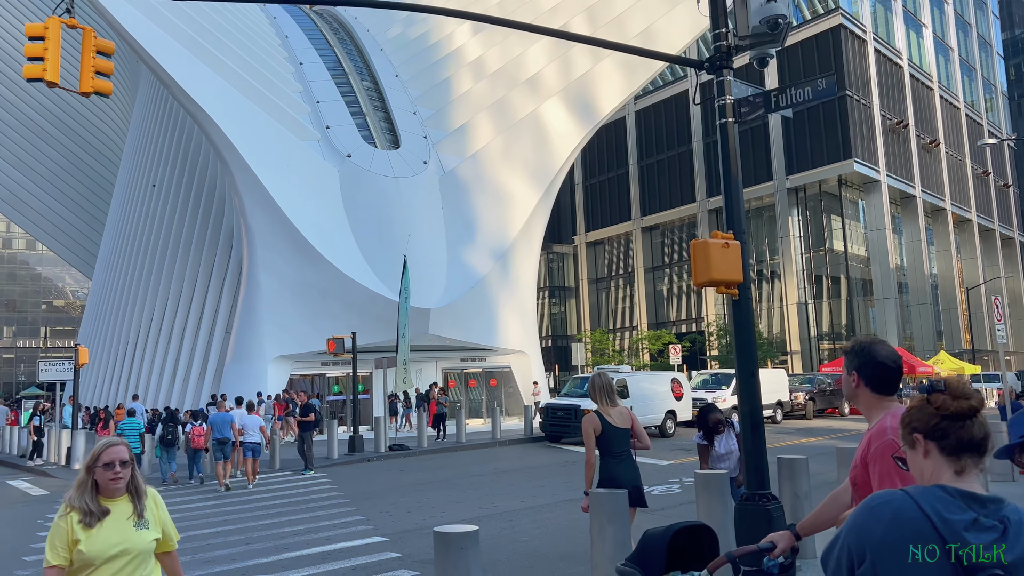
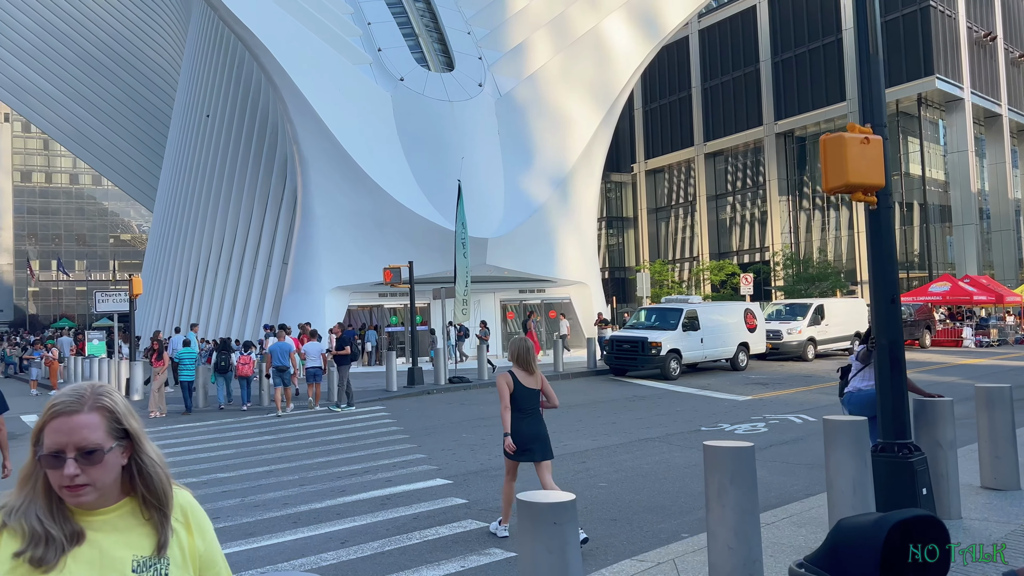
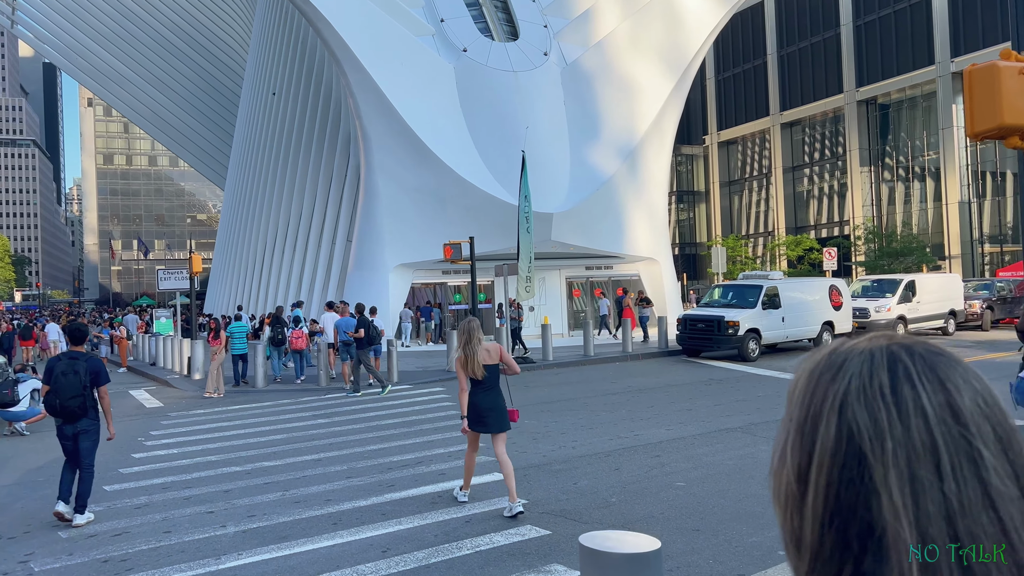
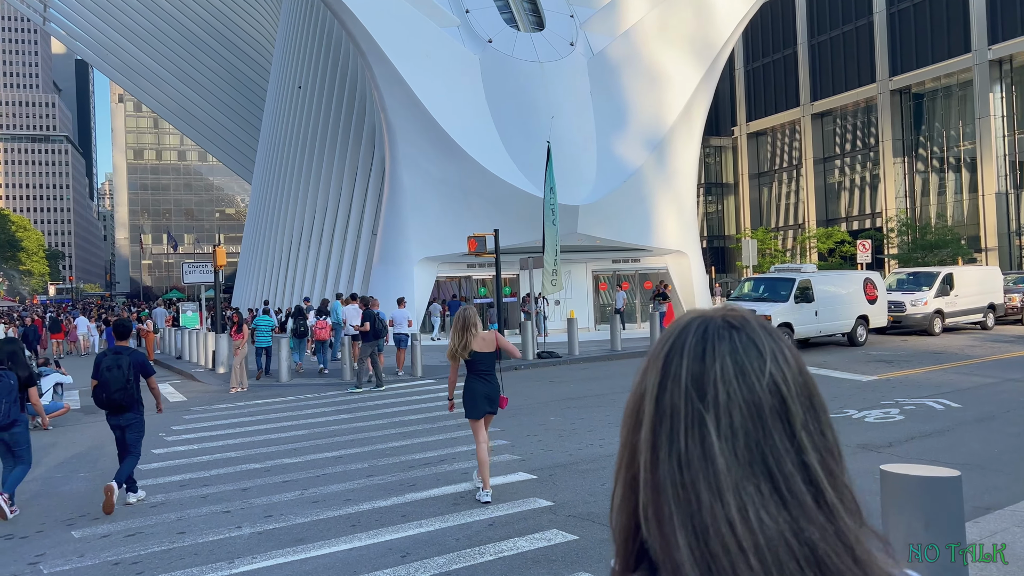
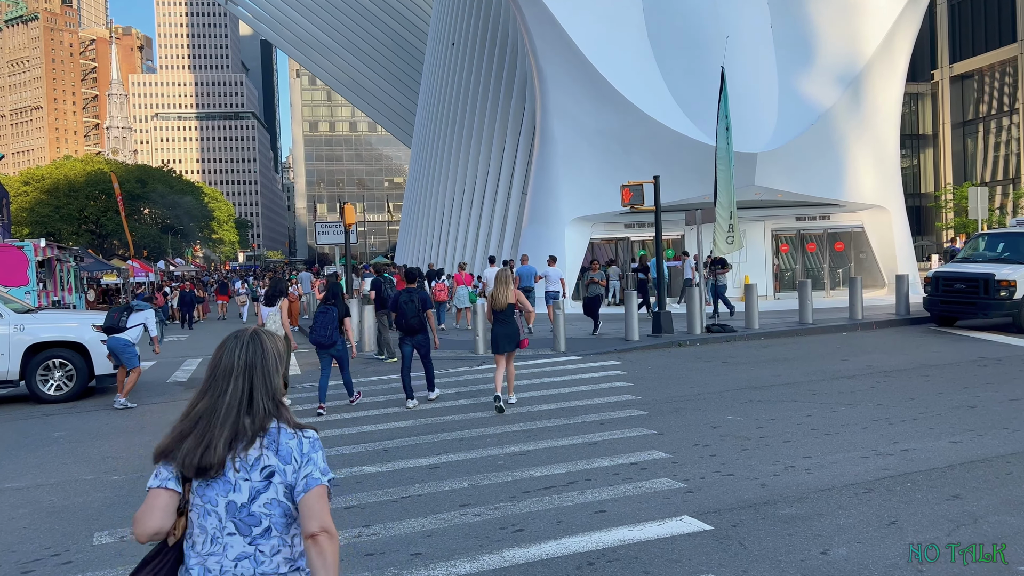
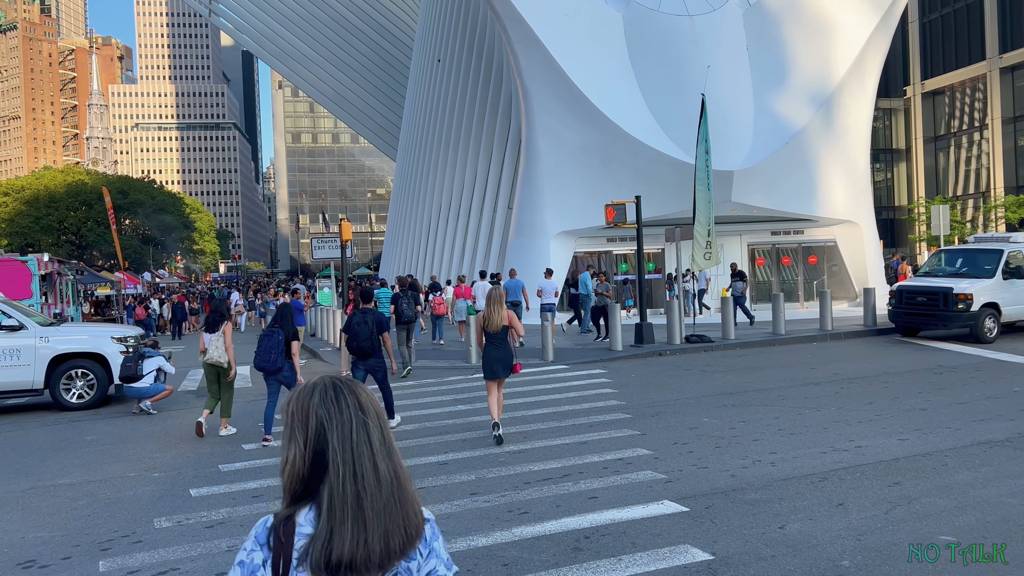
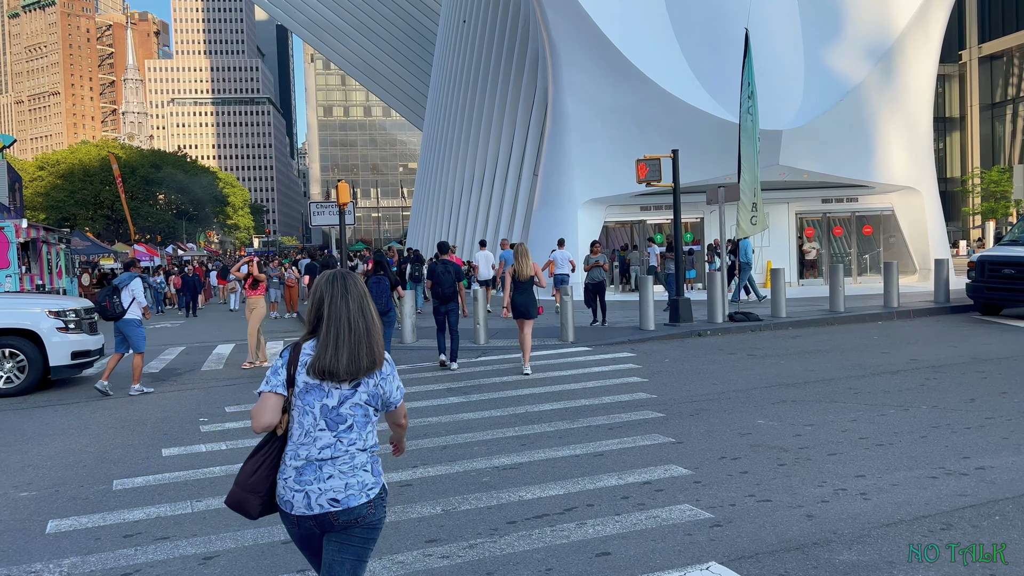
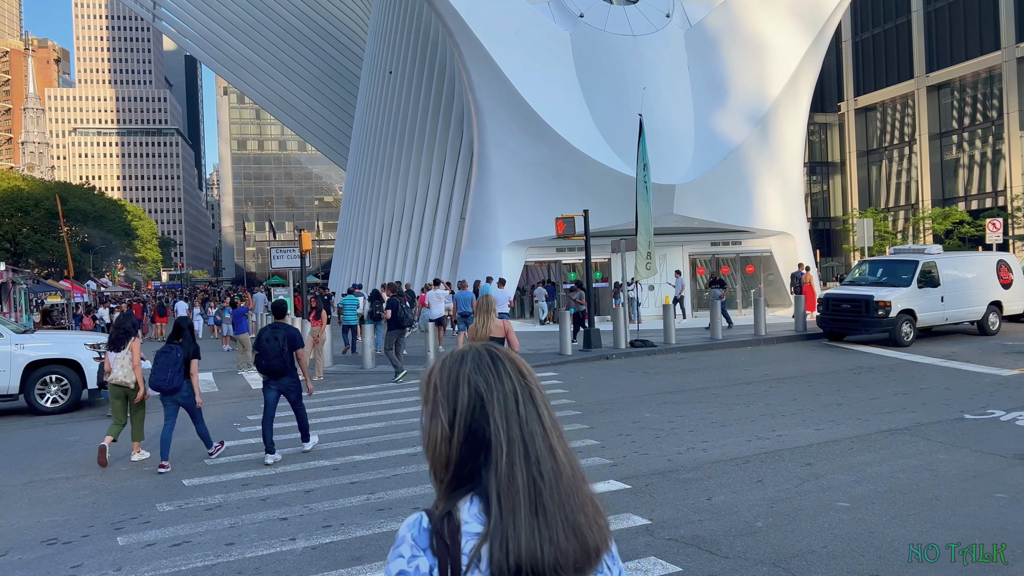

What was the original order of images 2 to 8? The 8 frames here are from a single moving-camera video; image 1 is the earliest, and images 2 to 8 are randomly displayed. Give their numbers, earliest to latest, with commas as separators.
2, 3, 4, 8, 6, 5, 7
